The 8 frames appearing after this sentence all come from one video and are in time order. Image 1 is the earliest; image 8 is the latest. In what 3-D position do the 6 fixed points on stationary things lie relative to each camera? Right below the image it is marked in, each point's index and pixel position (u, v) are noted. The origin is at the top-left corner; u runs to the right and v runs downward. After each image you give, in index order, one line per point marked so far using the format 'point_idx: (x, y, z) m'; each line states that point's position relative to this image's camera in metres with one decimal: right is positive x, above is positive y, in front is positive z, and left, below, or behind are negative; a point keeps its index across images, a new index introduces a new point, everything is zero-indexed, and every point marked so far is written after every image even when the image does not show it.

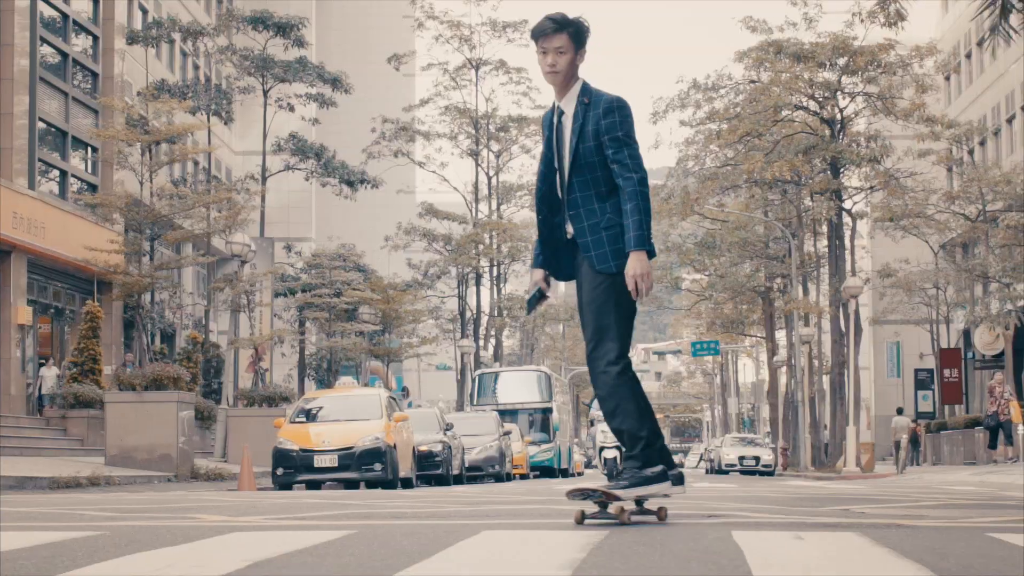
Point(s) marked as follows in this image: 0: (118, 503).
0: (-2.6, -1.5, +10.1) m
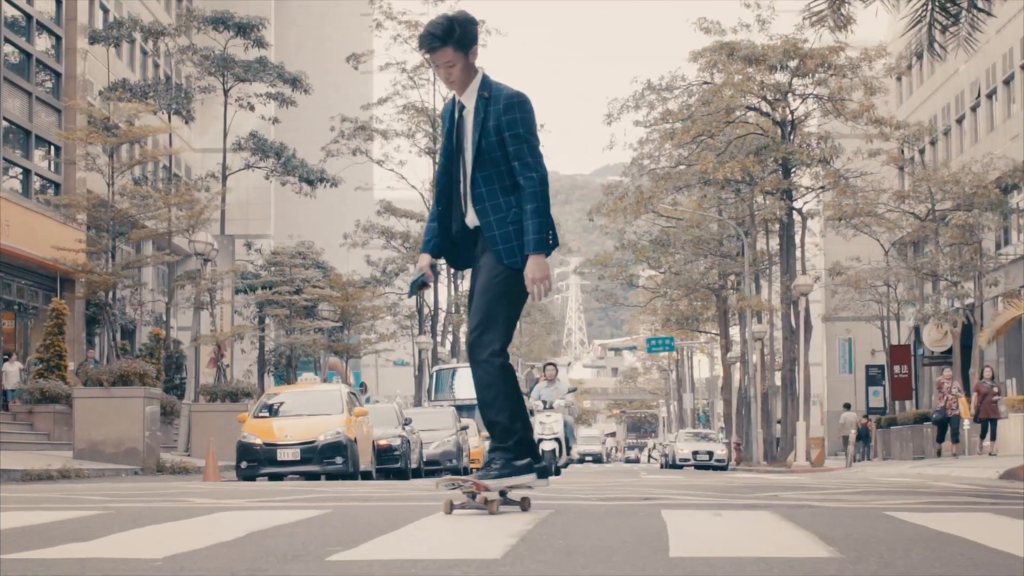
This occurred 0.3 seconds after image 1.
0: (-3.0, -1.5, +10.6) m
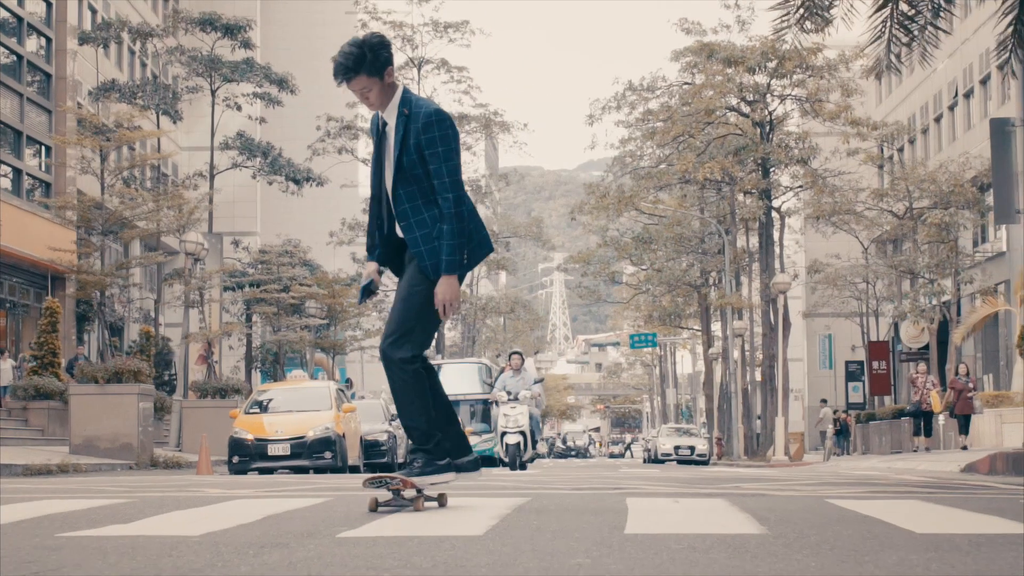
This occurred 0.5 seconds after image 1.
0: (-3.1, -1.5, +11.1) m
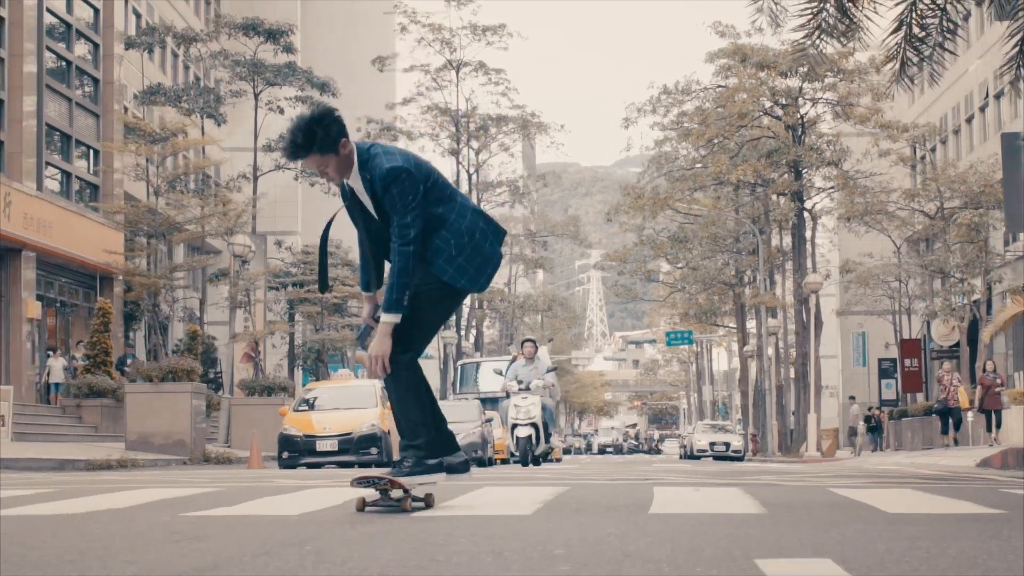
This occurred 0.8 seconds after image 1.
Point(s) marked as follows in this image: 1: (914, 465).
0: (-2.8, -1.6, +12.0) m
1: (+4.5, -2.0, +16.3) m
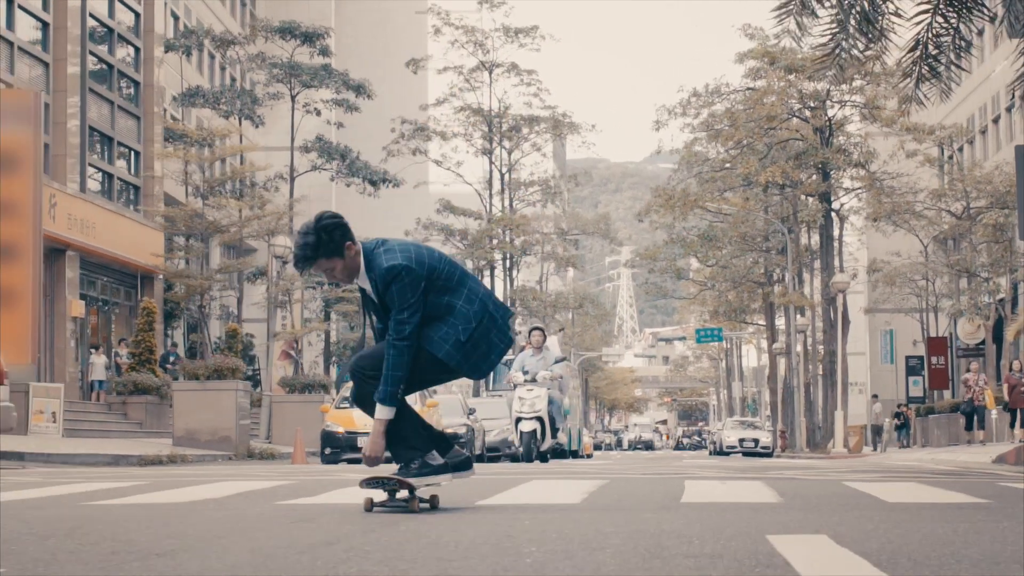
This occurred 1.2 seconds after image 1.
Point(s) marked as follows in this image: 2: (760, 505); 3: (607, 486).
0: (-2.4, -1.6, +12.8) m
1: (+4.9, -2.0, +16.9) m
2: (+1.1, -1.0, +6.4) m
3: (+0.6, -1.1, +8.4) m
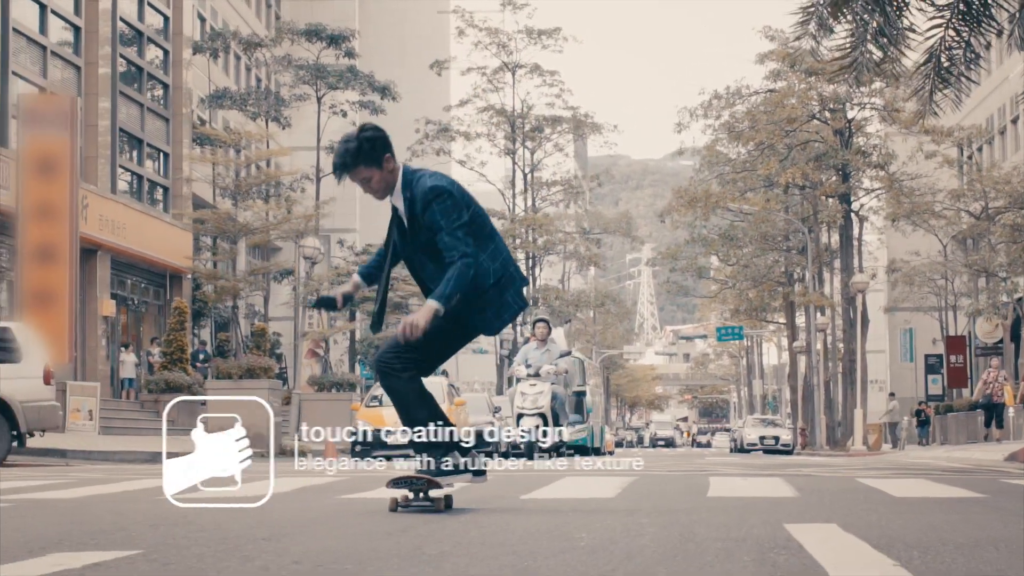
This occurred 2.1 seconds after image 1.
0: (-2.2, -1.7, +13.4) m
1: (+5.2, -2.1, +17.4) m
2: (+1.3, -1.0, +7.0) m
3: (+0.8, -1.2, +9.0) m
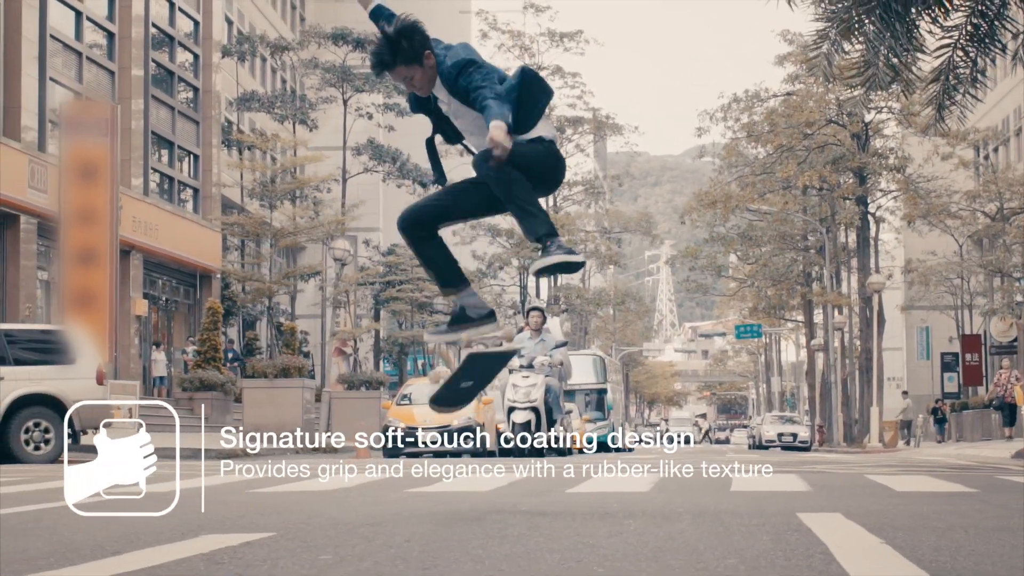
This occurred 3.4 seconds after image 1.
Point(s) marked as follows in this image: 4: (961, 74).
0: (-1.8, -1.7, +14.3) m
1: (+5.6, -2.1, +18.2) m
2: (+1.5, -1.1, +7.8) m
3: (+1.0, -1.3, +9.8) m
4: (+4.8, +2.3, +15.4) m
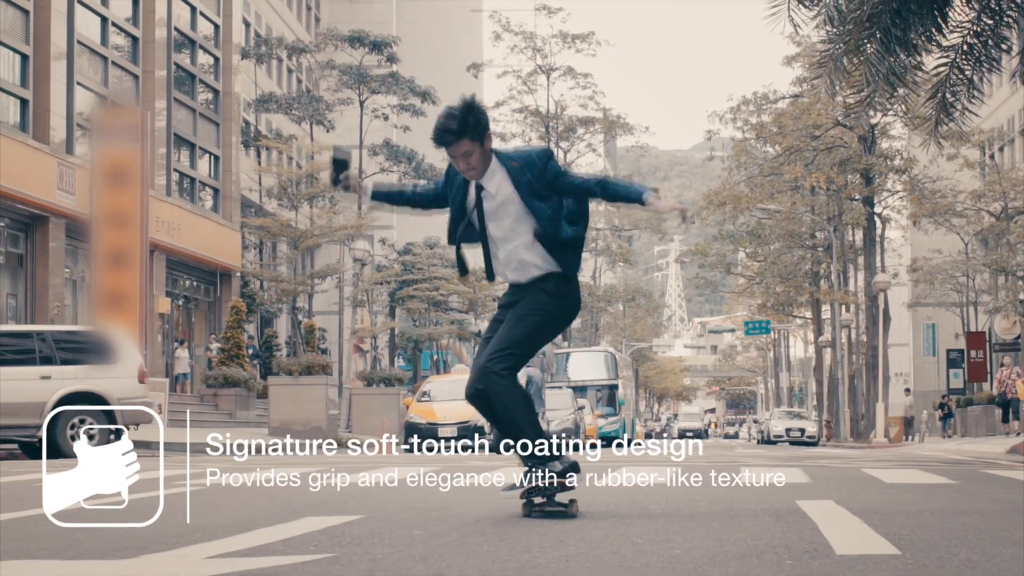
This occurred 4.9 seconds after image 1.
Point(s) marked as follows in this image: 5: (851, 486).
0: (-1.6, -1.8, +15.2) m
1: (+5.8, -2.2, +19.1) m
2: (+1.7, -1.2, +8.7) m
3: (+1.3, -1.3, +10.7) m
4: (+5.0, +2.2, +16.3) m
5: (+2.0, -1.2, +8.4) m
